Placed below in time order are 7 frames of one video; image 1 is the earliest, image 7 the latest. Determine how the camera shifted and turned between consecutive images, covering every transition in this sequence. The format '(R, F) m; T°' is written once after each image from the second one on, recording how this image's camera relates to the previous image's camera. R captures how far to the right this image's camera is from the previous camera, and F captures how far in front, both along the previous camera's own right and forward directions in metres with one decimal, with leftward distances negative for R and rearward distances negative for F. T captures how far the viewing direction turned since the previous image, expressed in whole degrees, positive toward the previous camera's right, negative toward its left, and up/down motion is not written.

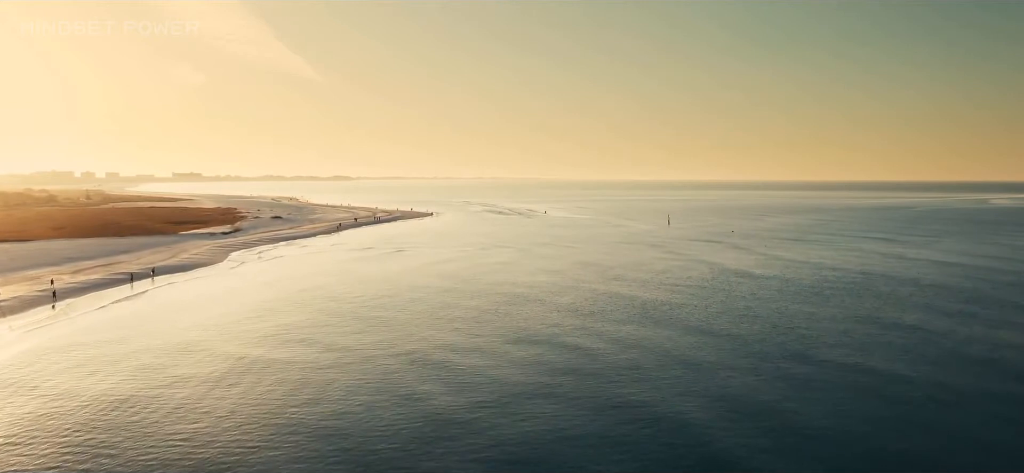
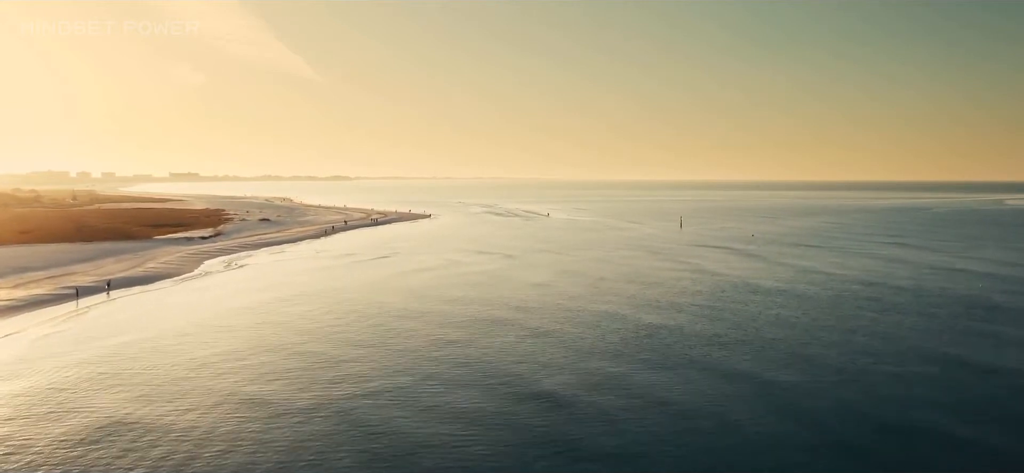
(-0.3, +5.4) m; 0°
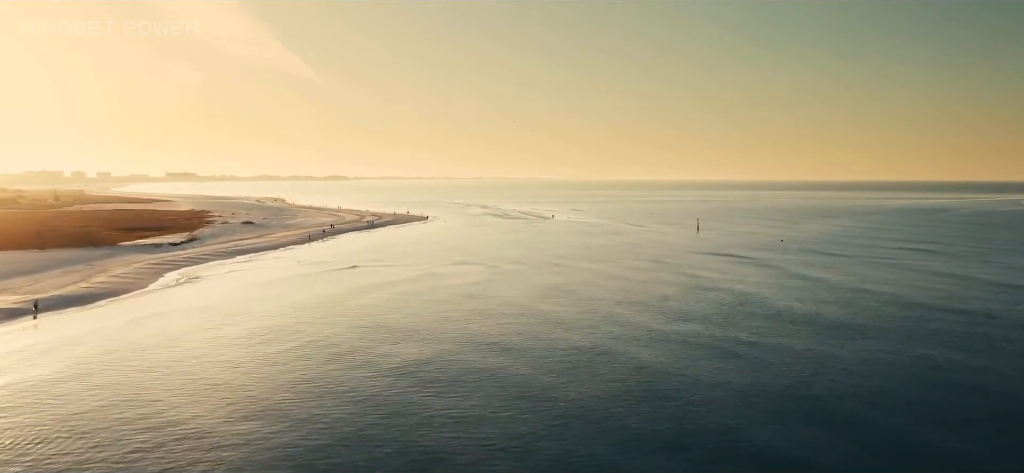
(-0.5, +6.7) m; 0°
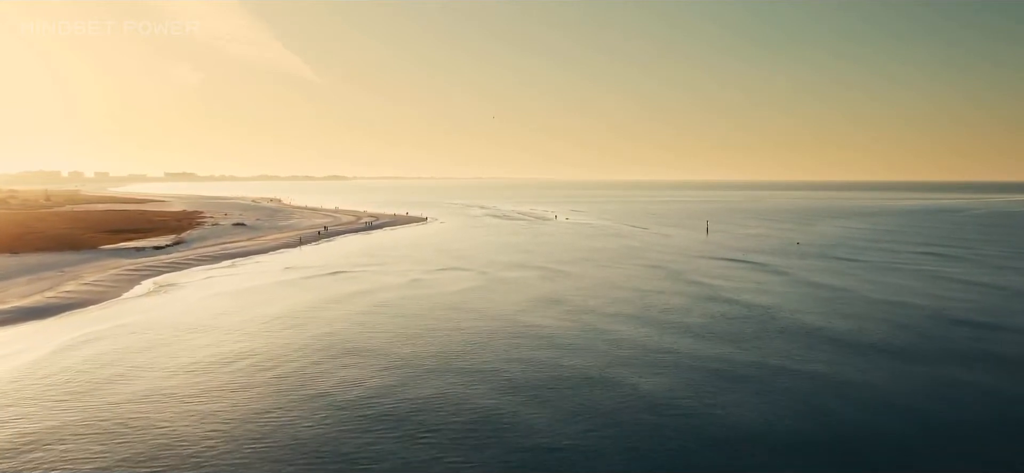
(-0.3, +3.2) m; 0°
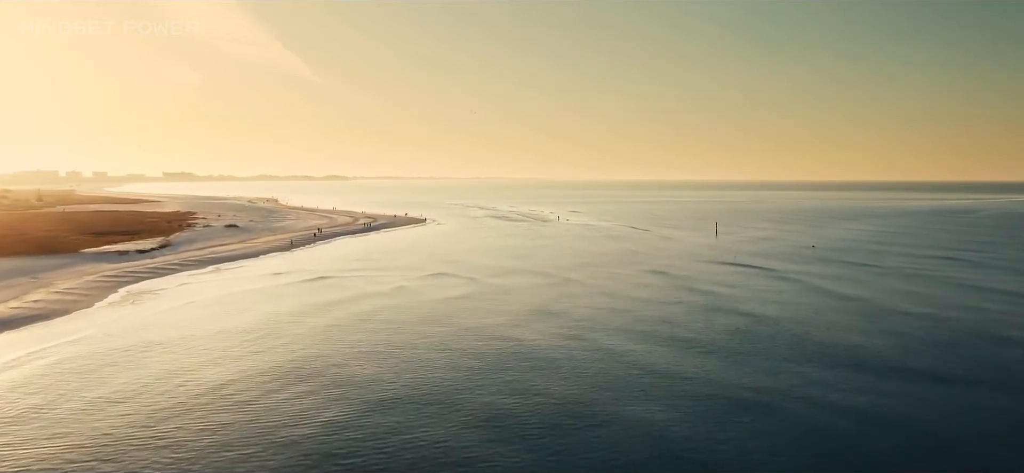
(-0.3, +2.9) m; 0°
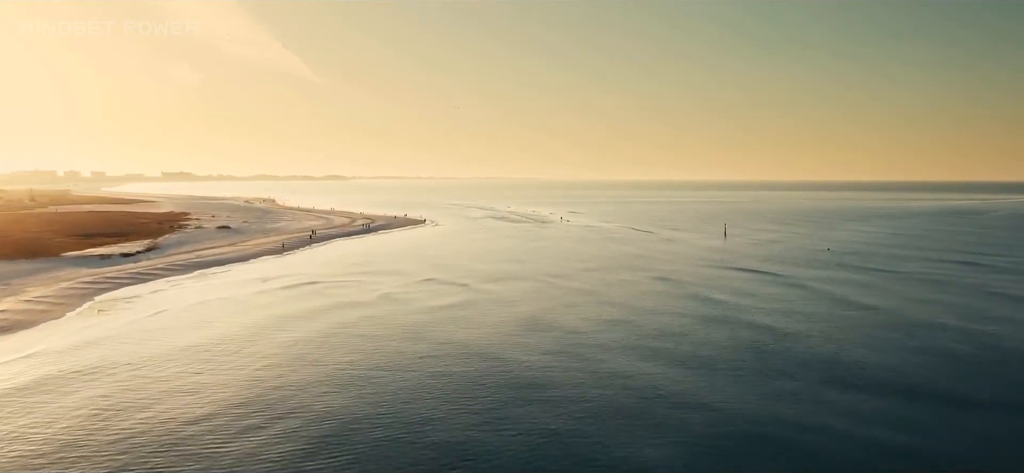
(-0.3, +2.6) m; 0°
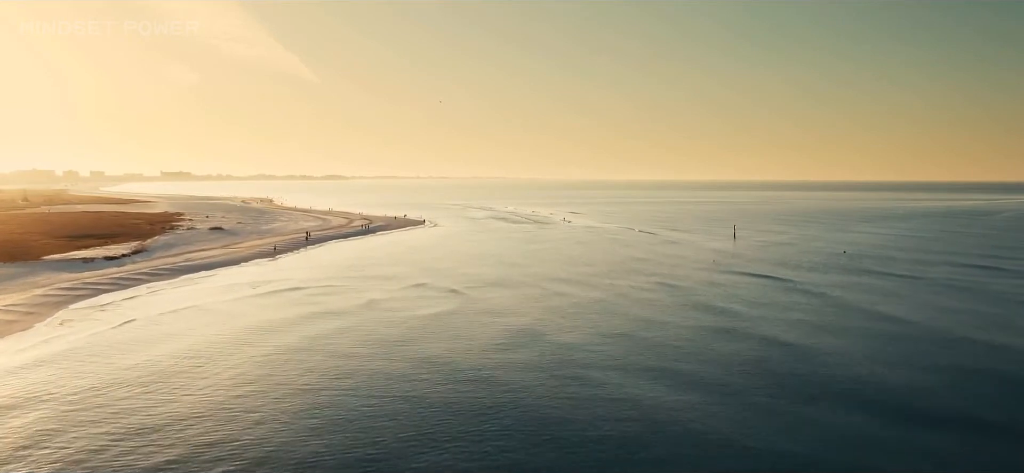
(-0.3, +2.3) m; 0°
